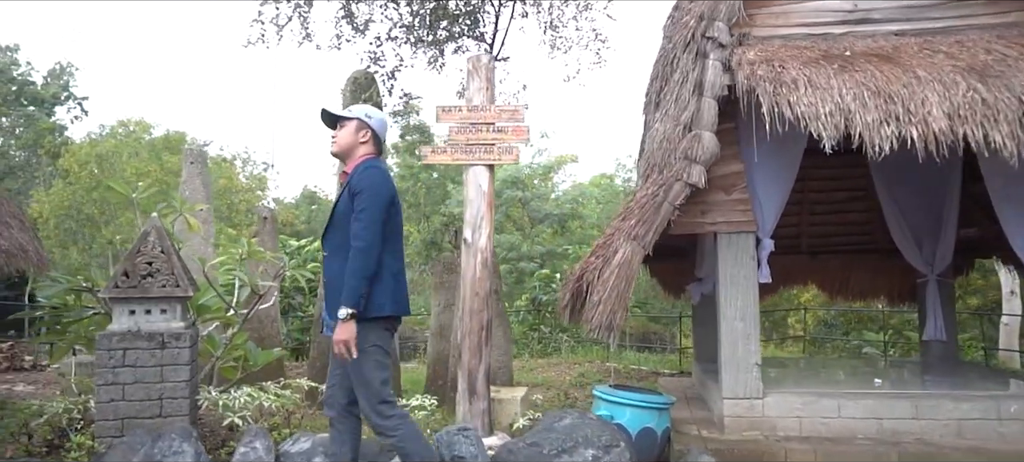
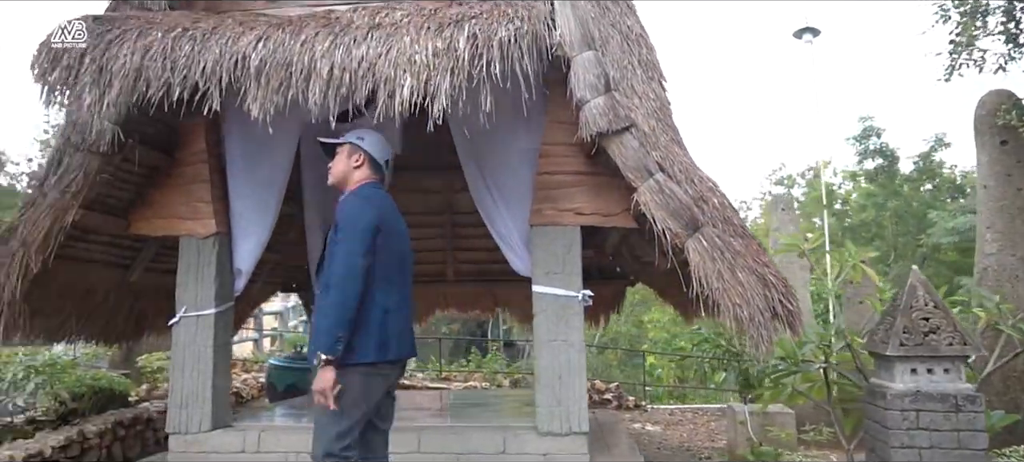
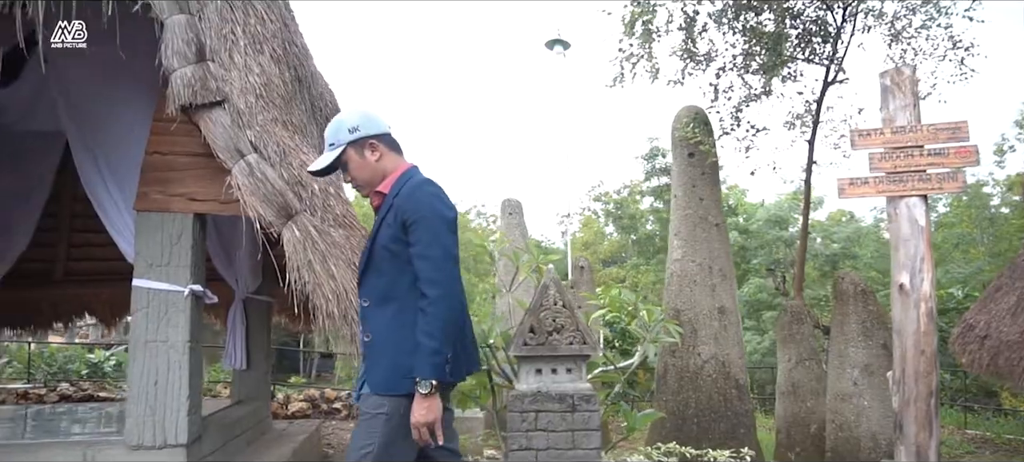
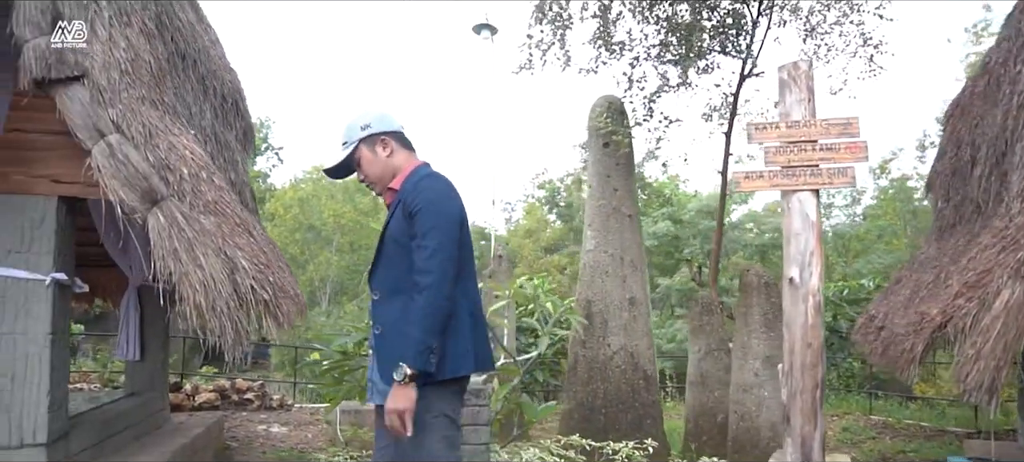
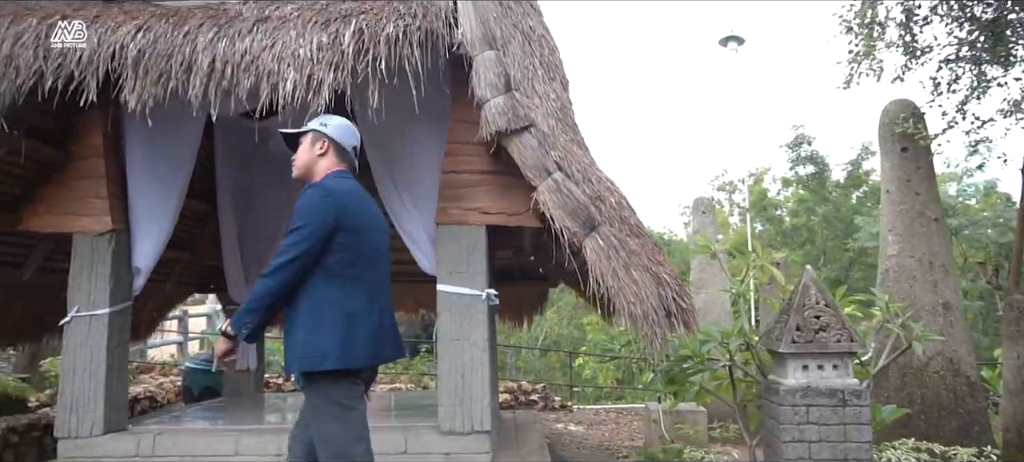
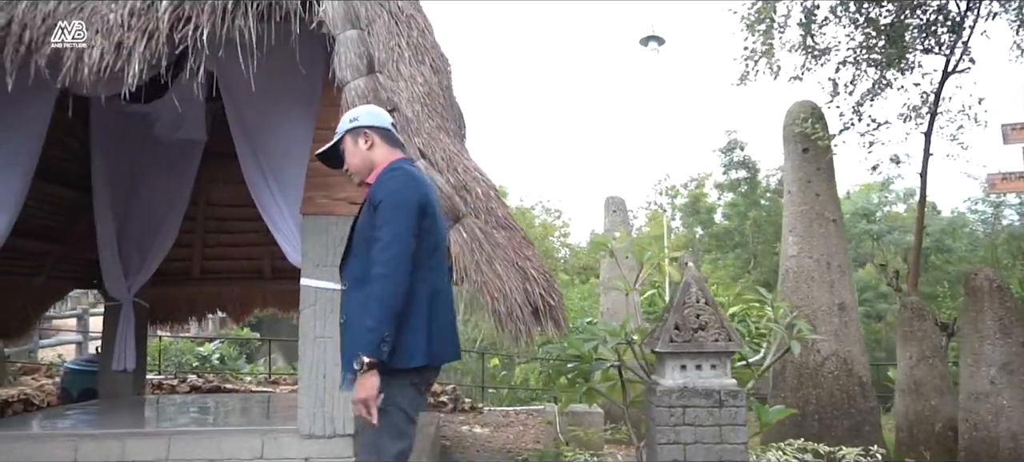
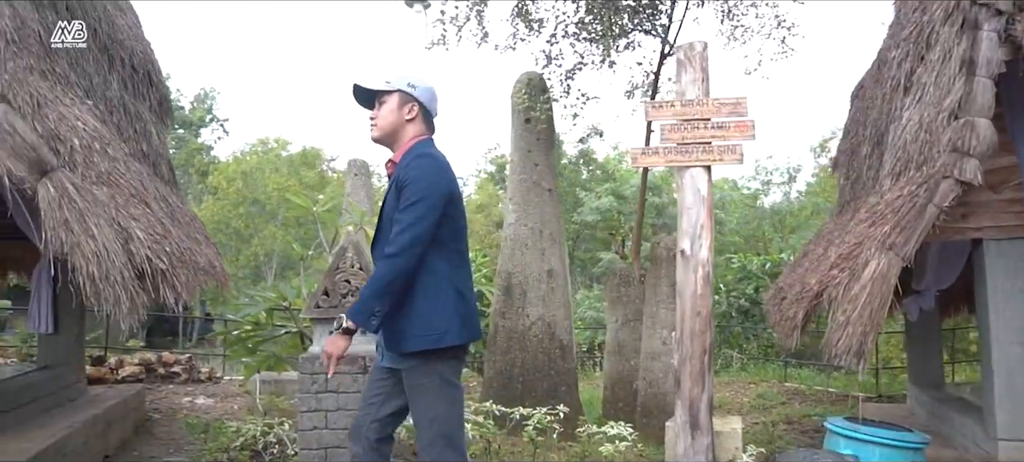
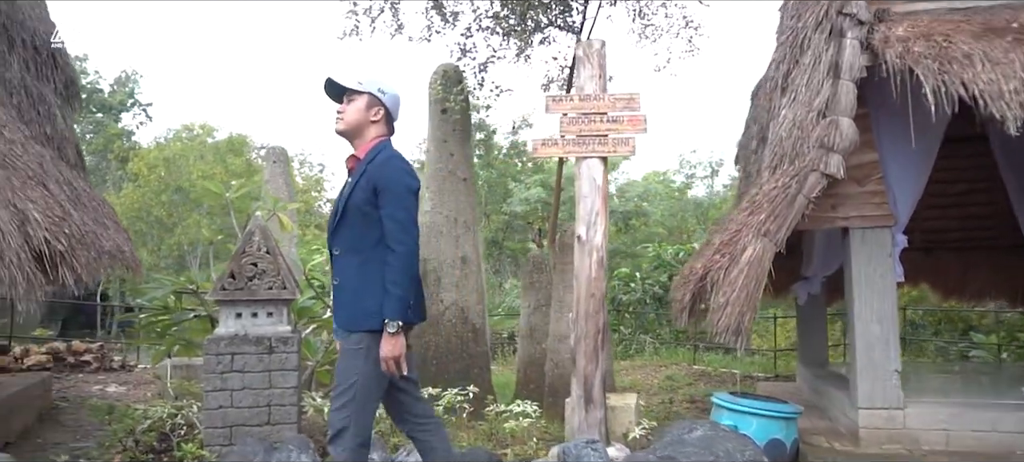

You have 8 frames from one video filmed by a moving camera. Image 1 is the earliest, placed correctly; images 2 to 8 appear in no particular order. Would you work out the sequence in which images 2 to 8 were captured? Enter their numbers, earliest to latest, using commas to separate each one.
8, 7, 4, 3, 6, 5, 2
